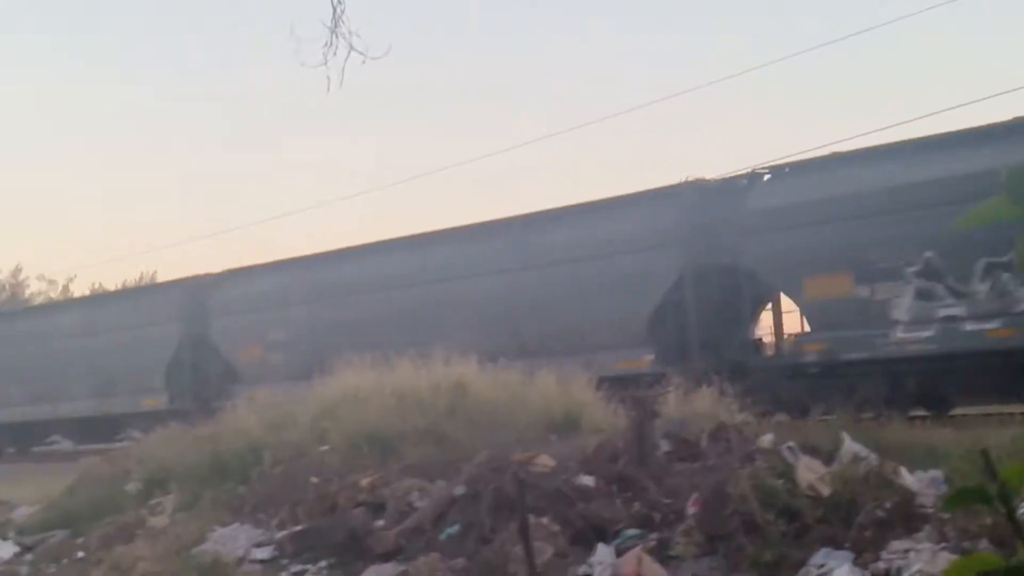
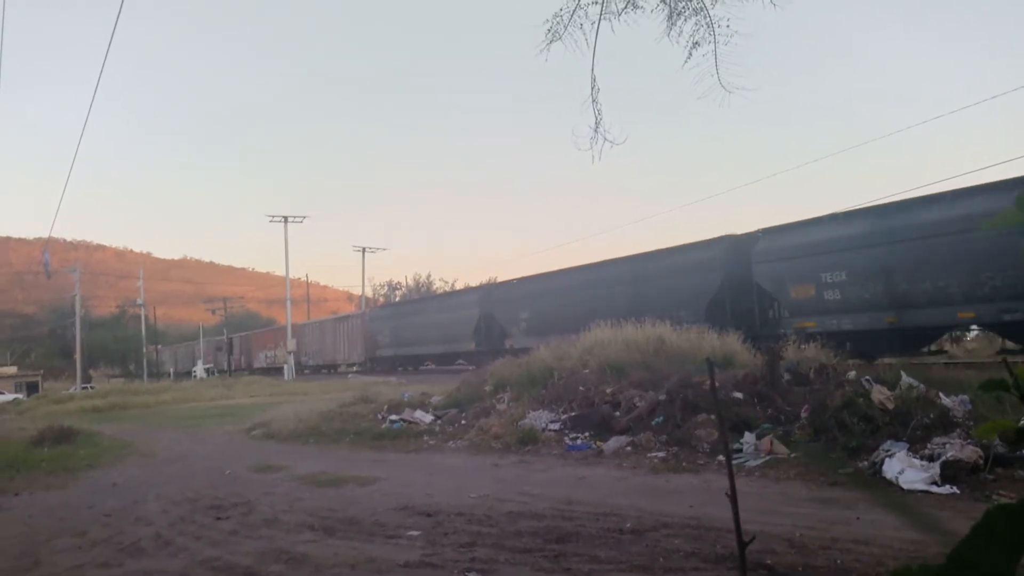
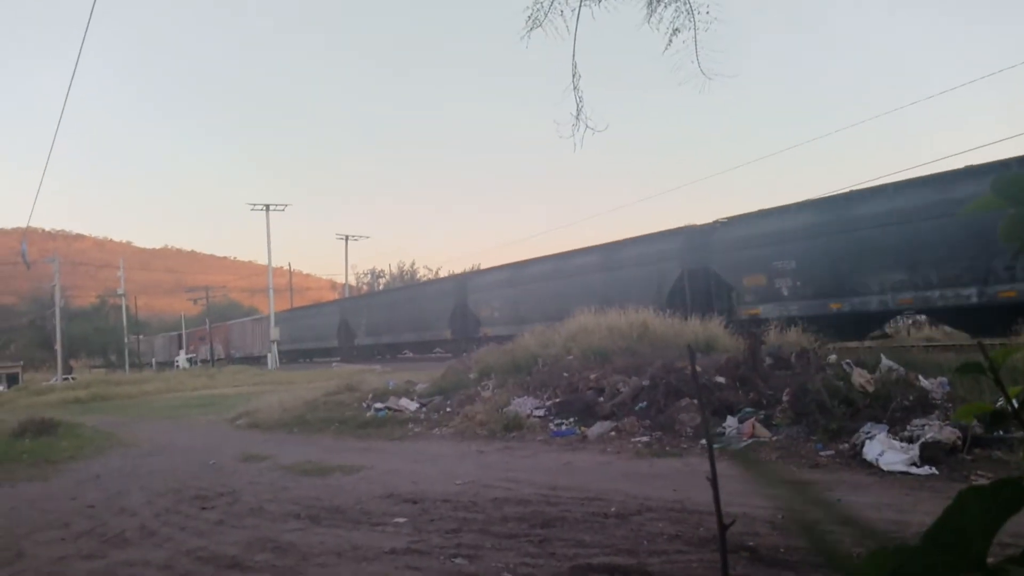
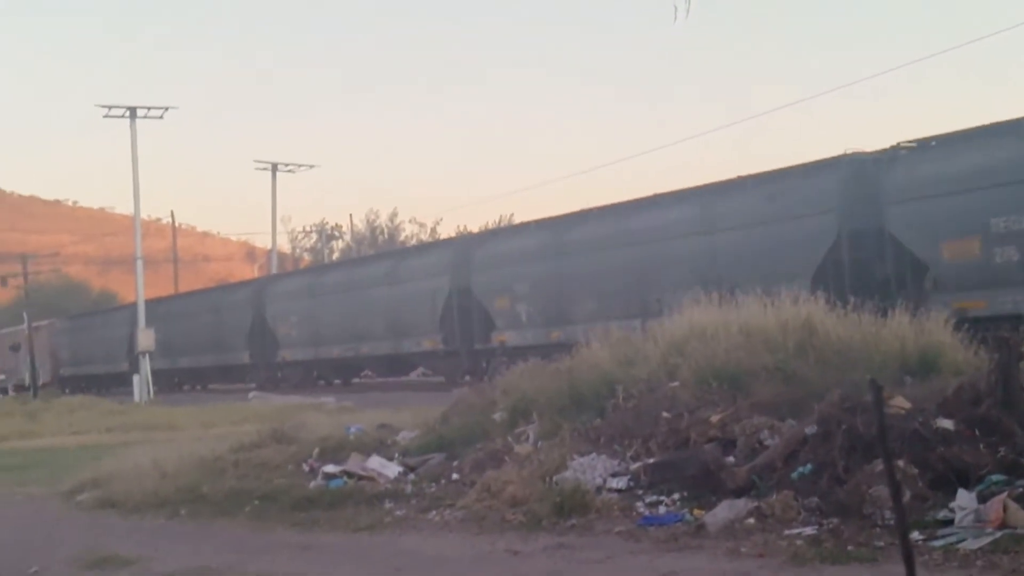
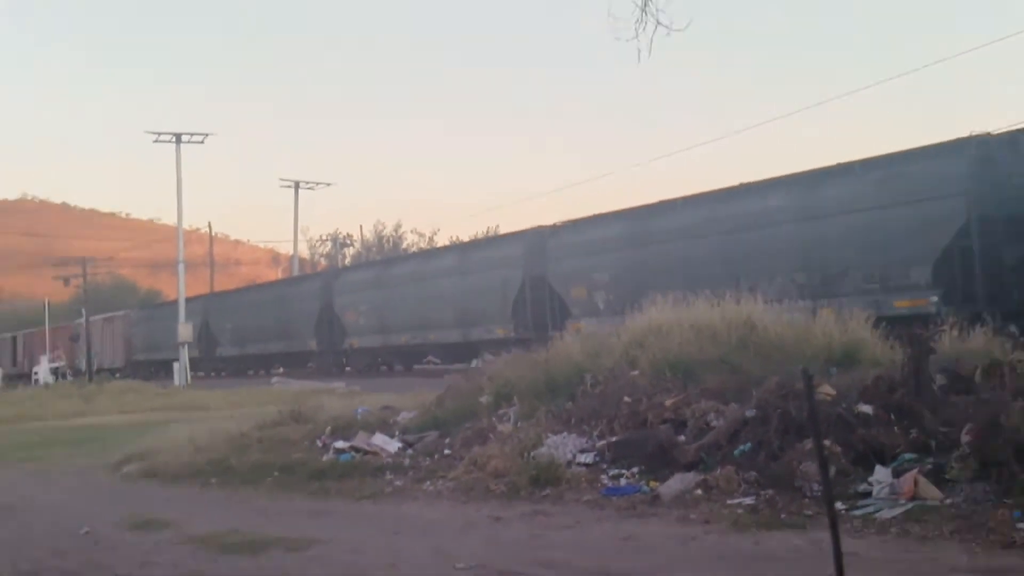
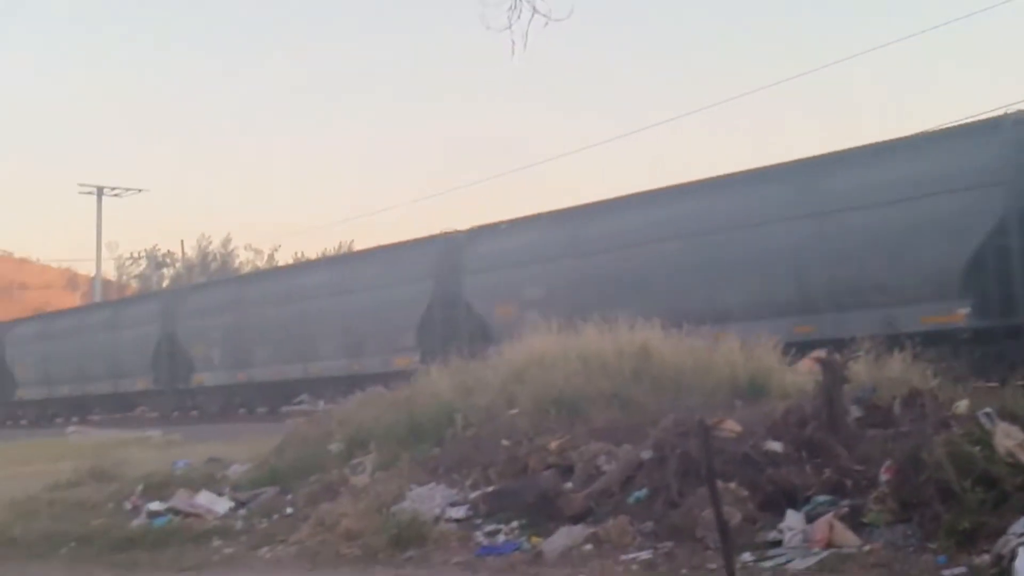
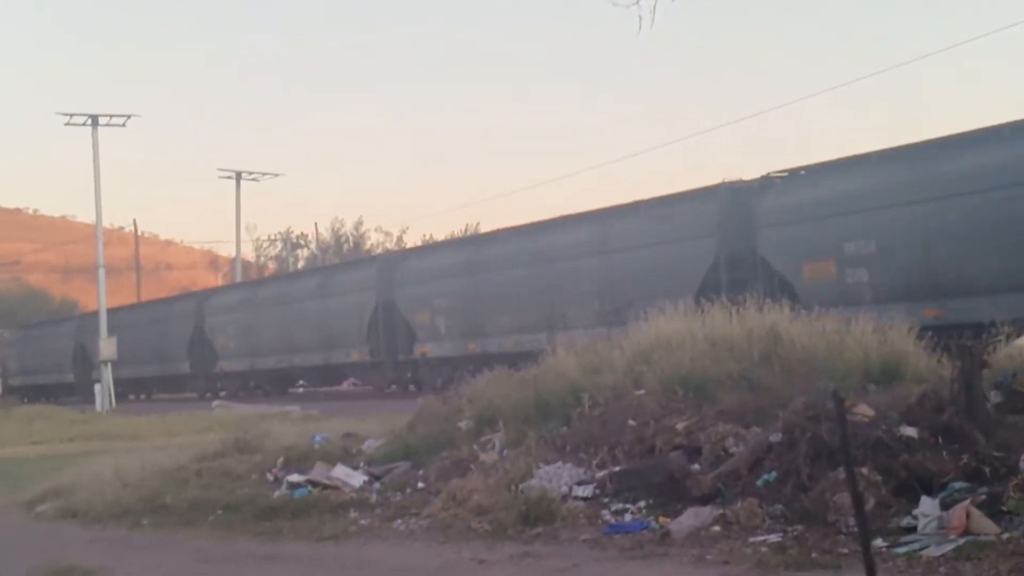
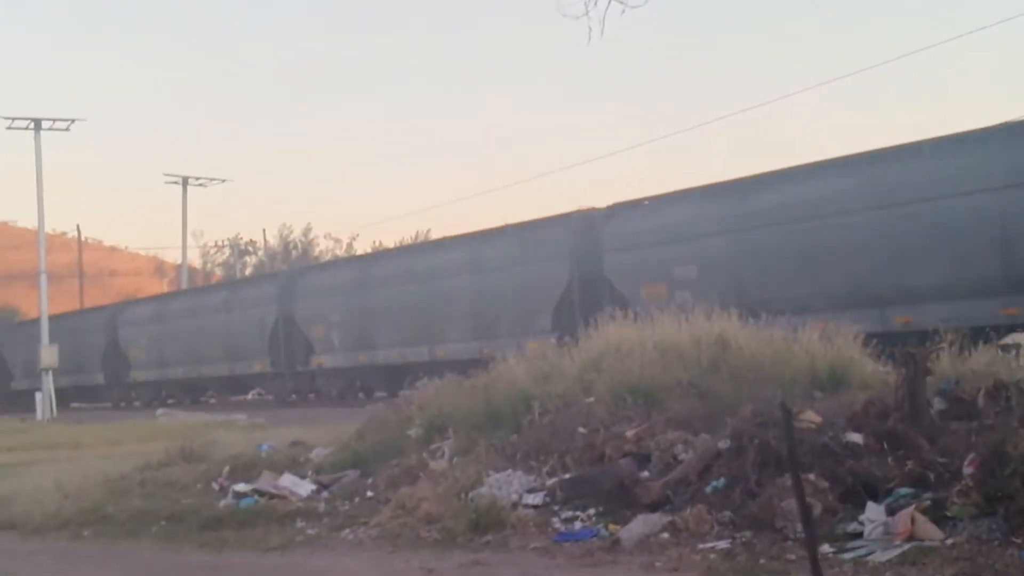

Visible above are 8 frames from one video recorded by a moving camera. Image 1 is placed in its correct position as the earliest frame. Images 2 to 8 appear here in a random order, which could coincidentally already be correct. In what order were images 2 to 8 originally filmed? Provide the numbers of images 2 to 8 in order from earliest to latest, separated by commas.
6, 8, 7, 4, 5, 3, 2
